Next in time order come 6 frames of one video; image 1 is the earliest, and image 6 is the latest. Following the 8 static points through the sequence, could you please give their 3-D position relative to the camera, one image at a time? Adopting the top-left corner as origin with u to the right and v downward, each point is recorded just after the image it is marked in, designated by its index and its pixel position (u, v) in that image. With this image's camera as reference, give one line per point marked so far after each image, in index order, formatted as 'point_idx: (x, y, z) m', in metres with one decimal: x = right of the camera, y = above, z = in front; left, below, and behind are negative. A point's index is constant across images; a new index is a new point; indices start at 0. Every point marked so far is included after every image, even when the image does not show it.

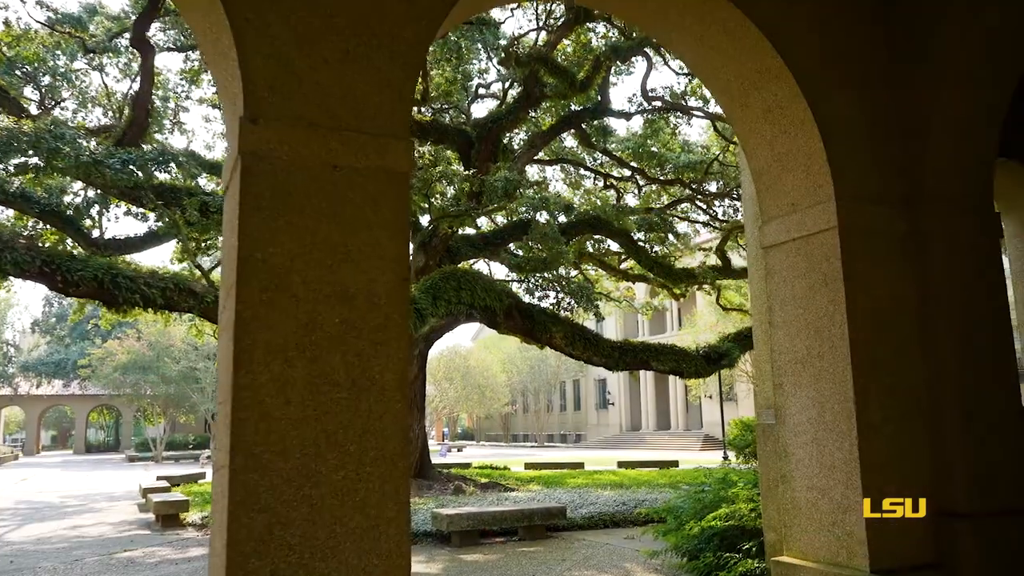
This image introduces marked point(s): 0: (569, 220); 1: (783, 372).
0: (+1.0, +1.2, +14.1) m
1: (+1.3, -0.4, +3.7) m
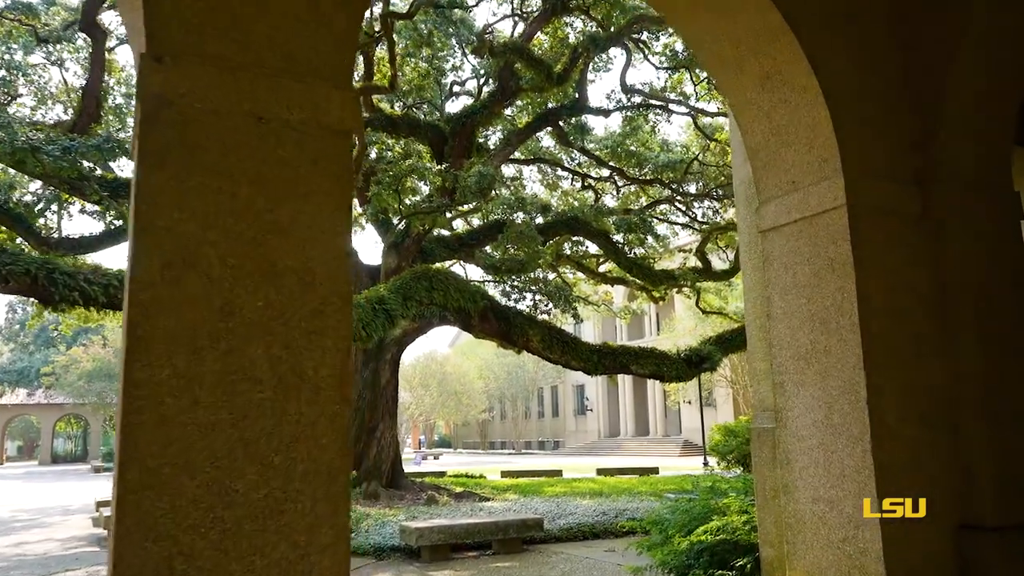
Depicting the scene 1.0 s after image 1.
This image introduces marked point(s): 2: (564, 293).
0: (+0.6, +1.2, +13.7) m
1: (+1.2, -0.3, +3.3) m
2: (+0.9, -0.1, +12.8) m
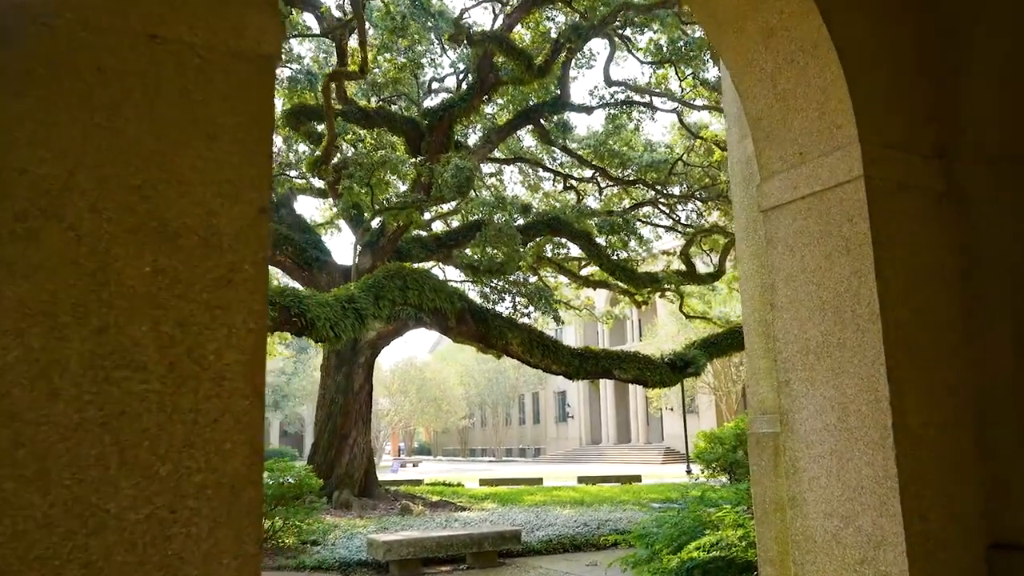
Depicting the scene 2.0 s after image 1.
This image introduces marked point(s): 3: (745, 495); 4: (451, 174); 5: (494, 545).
0: (+0.3, +1.2, +13.3) m
1: (+1.0, -0.3, +2.9) m
2: (+0.5, -0.1, +12.4) m
3: (+1.5, -1.4, +5.1) m
4: (-0.7, +1.4, +9.3) m
5: (-0.2, -2.3, +6.9) m
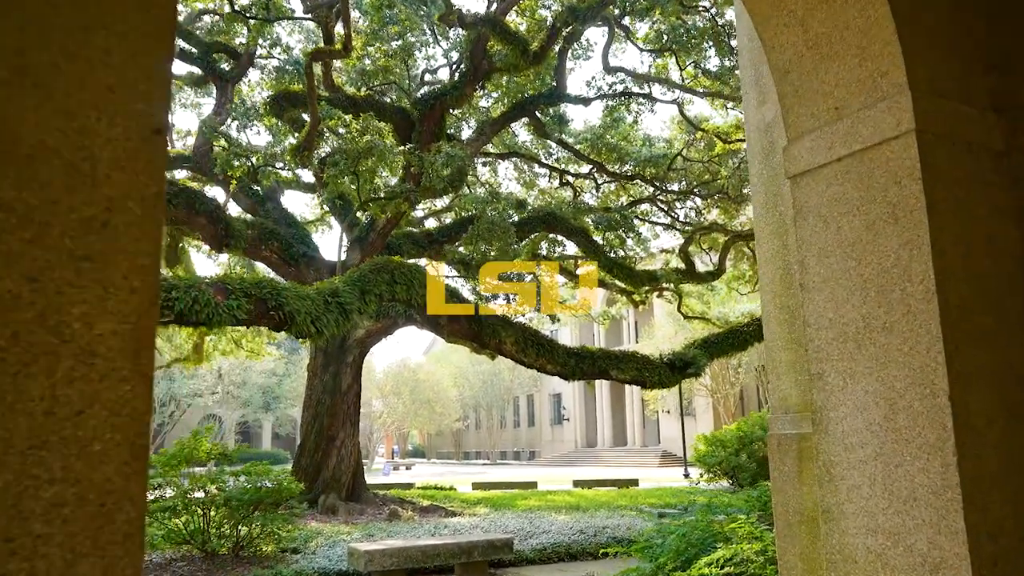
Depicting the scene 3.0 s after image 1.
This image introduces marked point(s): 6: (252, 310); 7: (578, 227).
0: (+0.2, +1.2, +12.9) m
1: (+1.0, -0.2, +2.5) m
2: (+0.4, -0.1, +12.0) m
3: (+1.5, -1.3, +4.6) m
4: (-0.8, +1.4, +8.8) m
5: (-0.2, -2.2, +6.5) m
6: (-2.1, -0.2, +6.3) m
7: (+1.1, +1.0, +13.3) m
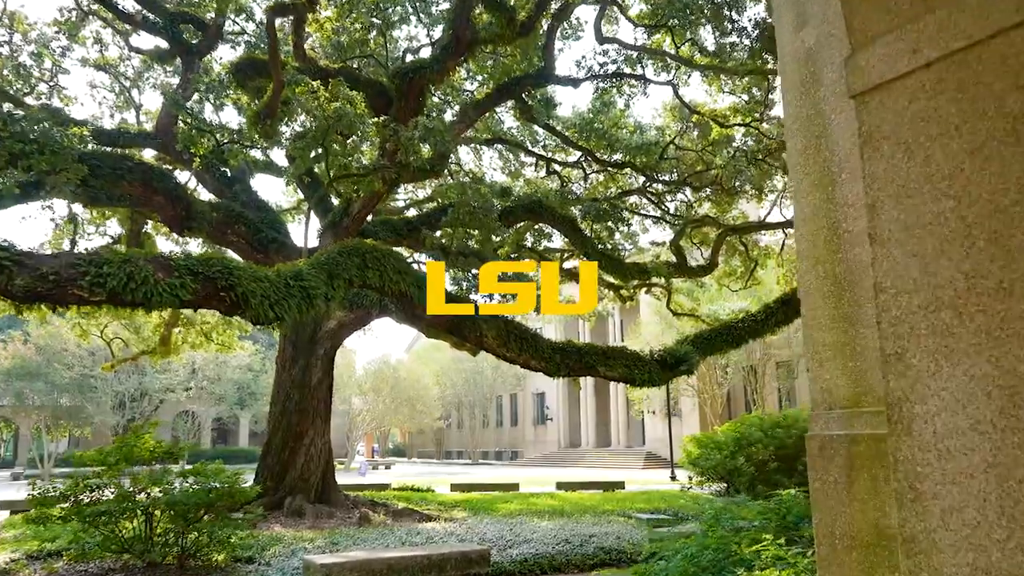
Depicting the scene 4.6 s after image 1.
0: (-0.1, +1.3, +12.2) m
1: (+0.9, -0.1, +1.8) m
2: (+0.2, +0.1, +11.3) m
3: (+1.3, -1.2, +4.0) m
4: (-1.0, +1.6, +8.1) m
5: (-0.4, -2.1, +5.8) m
6: (-2.2, 0.0, +5.6) m
7: (+0.9, +1.2, +12.7) m
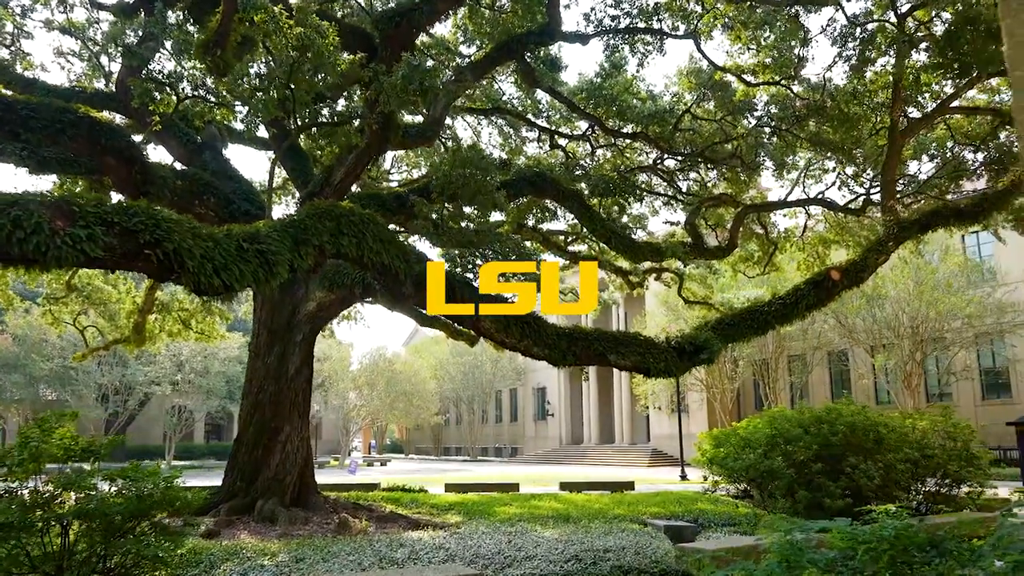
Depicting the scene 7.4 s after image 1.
0: (-0.1, +1.6, +11.0) m
1: (+0.9, +0.1, +0.7) m
2: (+0.2, +0.3, +10.1) m
3: (+1.3, -0.9, +2.8) m
4: (-1.0, +1.8, +7.0) m
5: (-0.4, -1.8, +4.7) m
6: (-2.2, +0.2, +4.4) m
7: (+0.9, +1.4, +11.5) m
